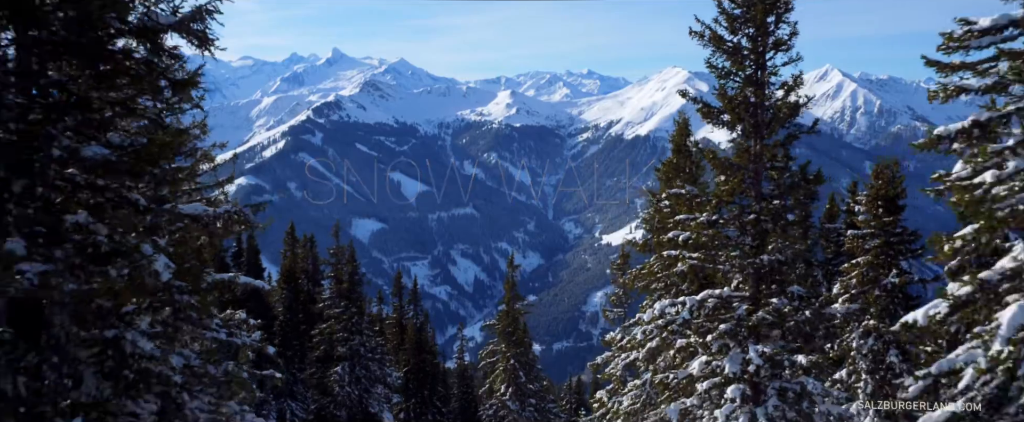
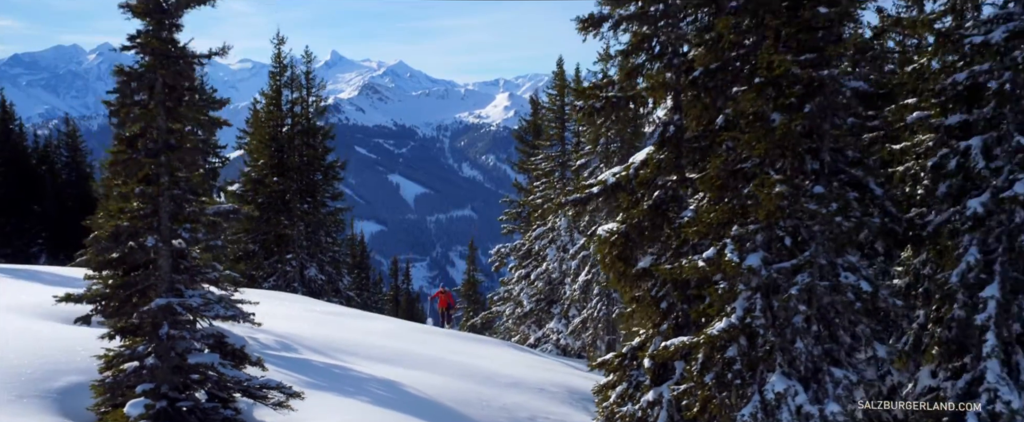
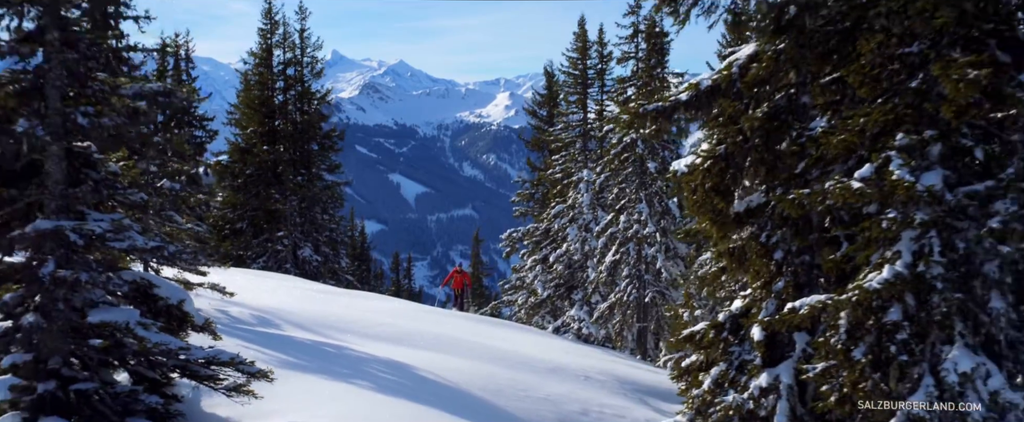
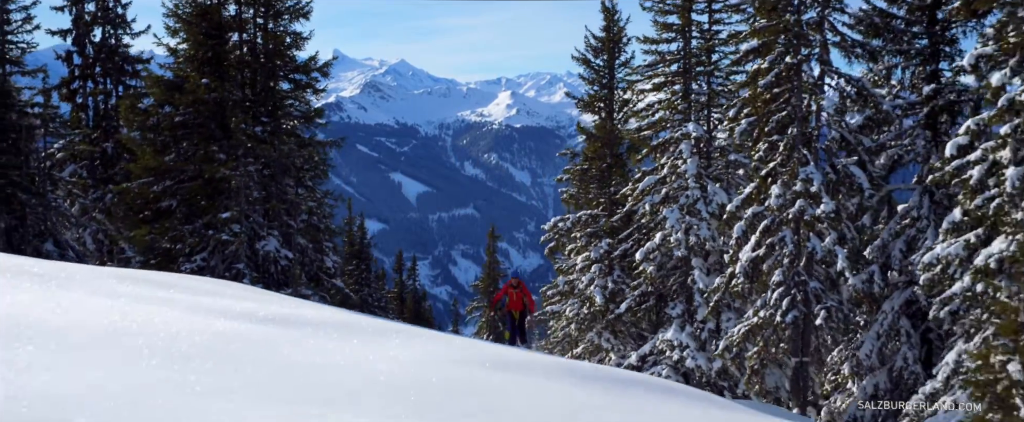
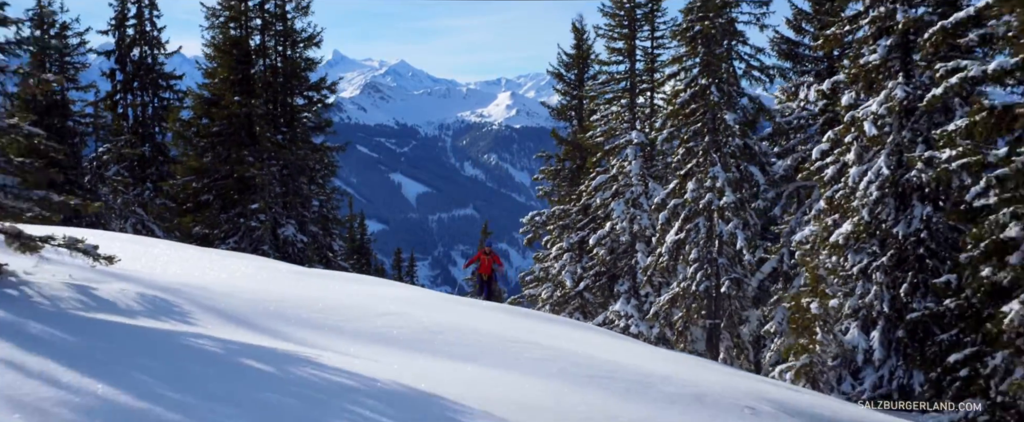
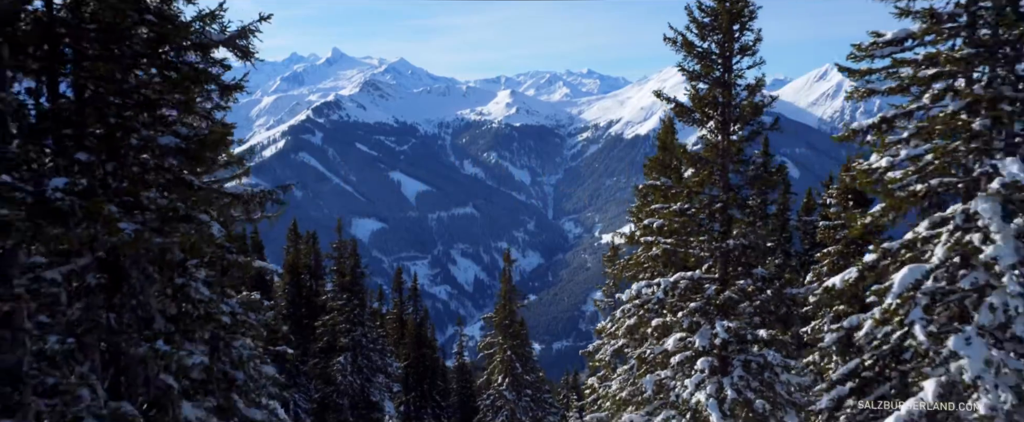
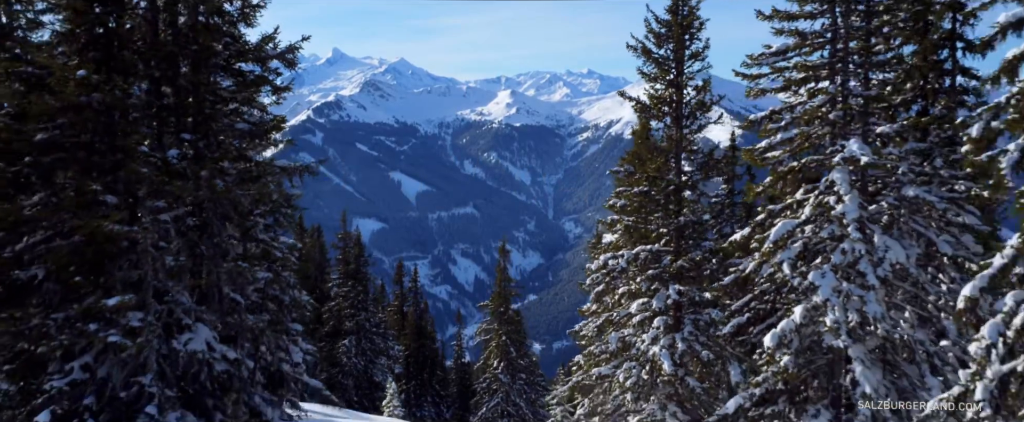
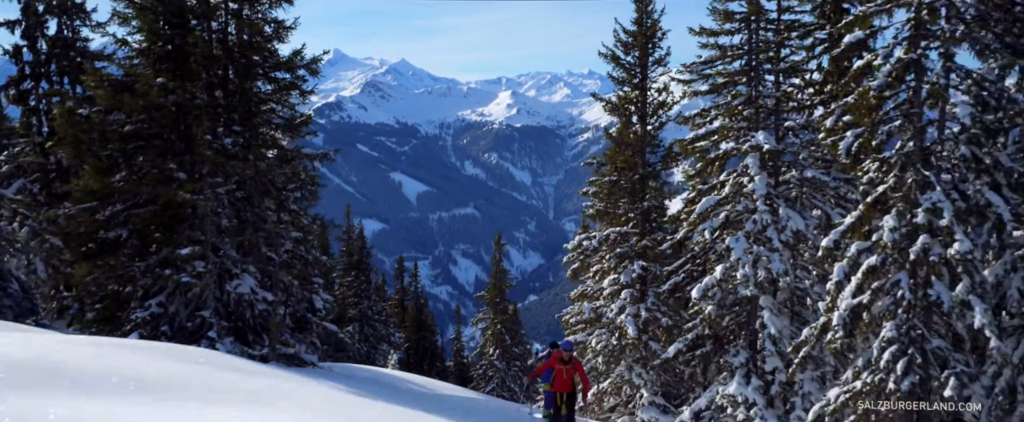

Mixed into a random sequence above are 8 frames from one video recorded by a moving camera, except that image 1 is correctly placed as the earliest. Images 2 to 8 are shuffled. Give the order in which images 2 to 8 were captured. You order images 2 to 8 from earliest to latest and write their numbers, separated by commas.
6, 7, 8, 4, 5, 3, 2
